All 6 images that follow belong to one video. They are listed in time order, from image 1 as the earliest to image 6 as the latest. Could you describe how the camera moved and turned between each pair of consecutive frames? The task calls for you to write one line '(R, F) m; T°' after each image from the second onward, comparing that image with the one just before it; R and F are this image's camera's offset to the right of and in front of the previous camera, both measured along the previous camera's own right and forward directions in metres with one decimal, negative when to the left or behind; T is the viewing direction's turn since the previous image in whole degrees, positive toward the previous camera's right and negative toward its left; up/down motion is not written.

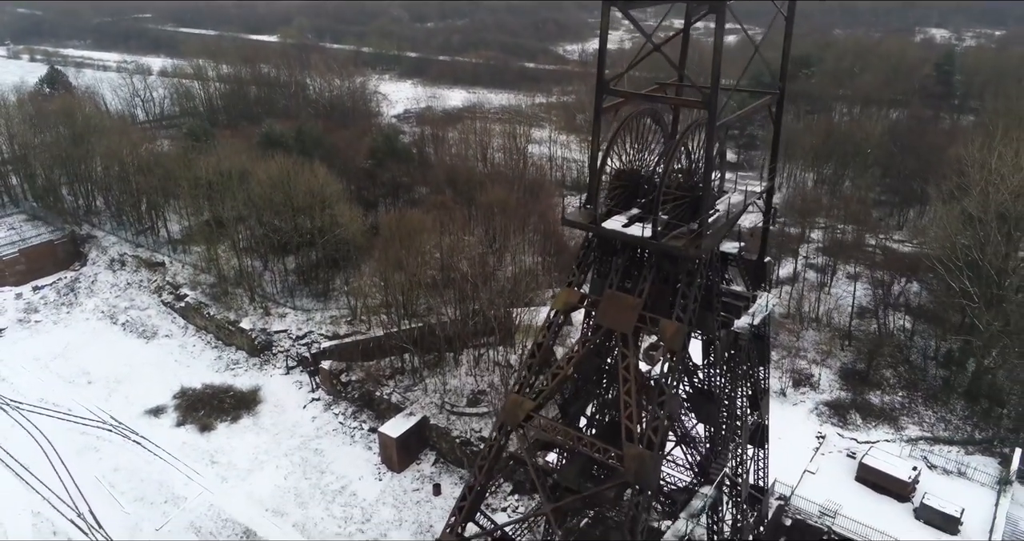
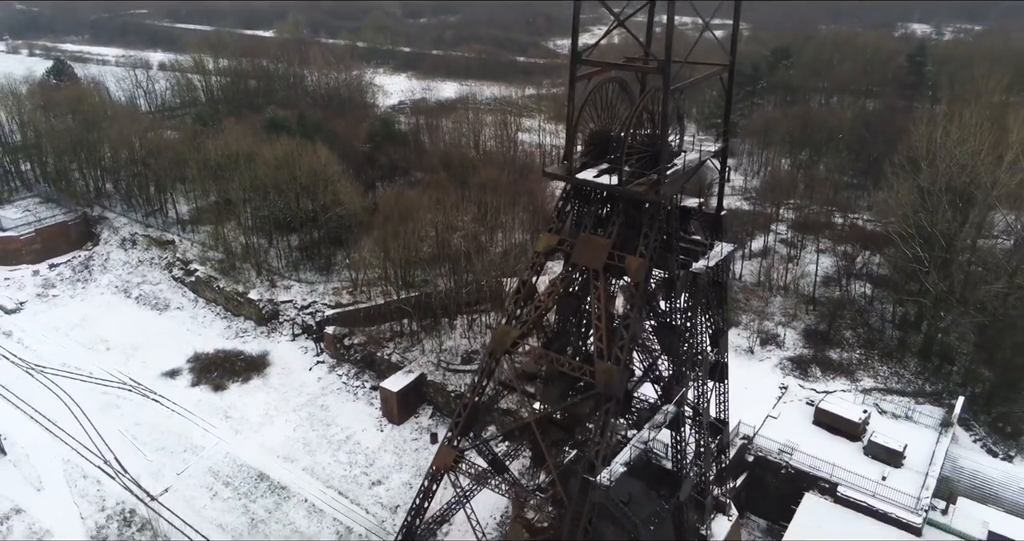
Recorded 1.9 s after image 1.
(+0.1, -1.7) m; +1°
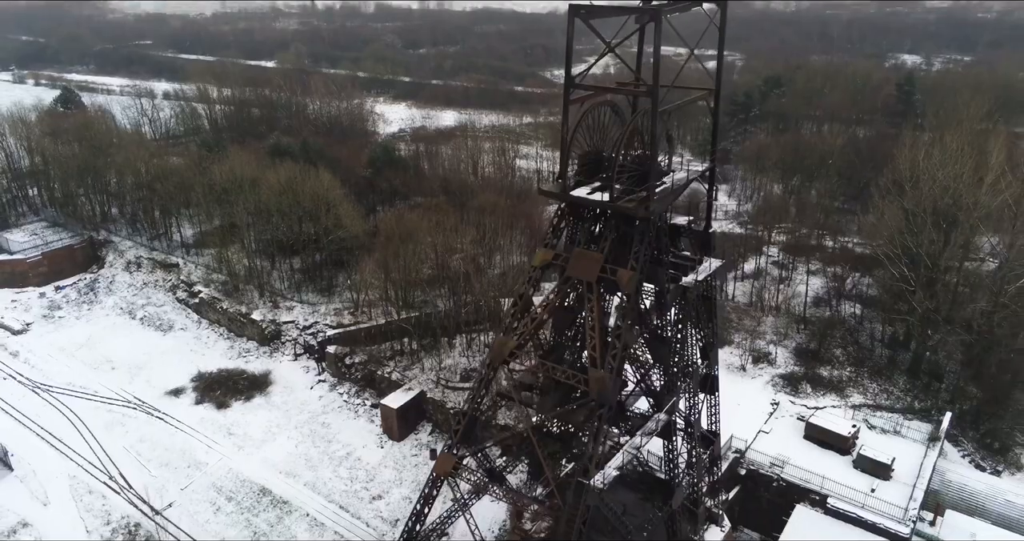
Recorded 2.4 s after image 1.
(0.0, -0.6) m; 0°
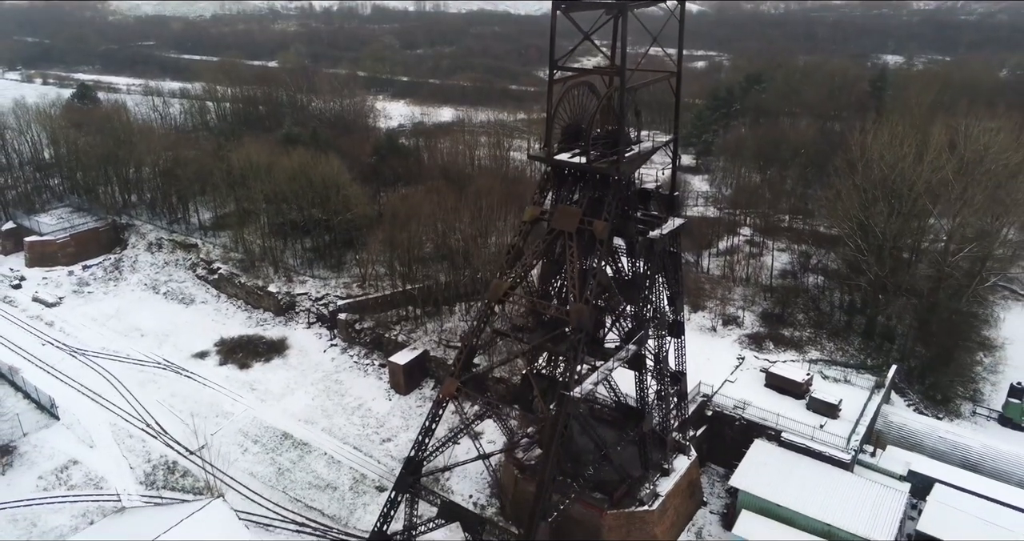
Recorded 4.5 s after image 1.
(0.0, -2.4) m; 0°
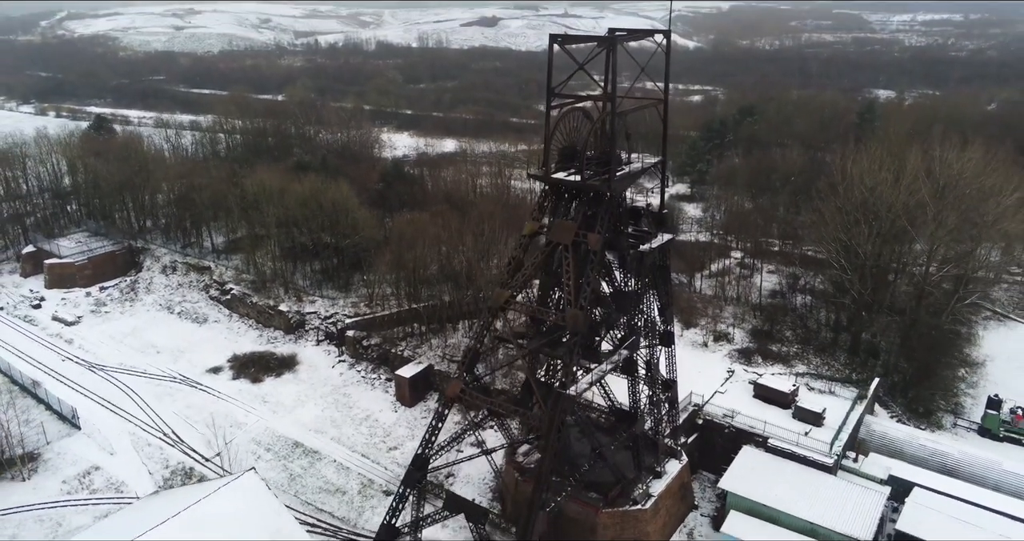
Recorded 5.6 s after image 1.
(0.0, -1.2) m; 0°
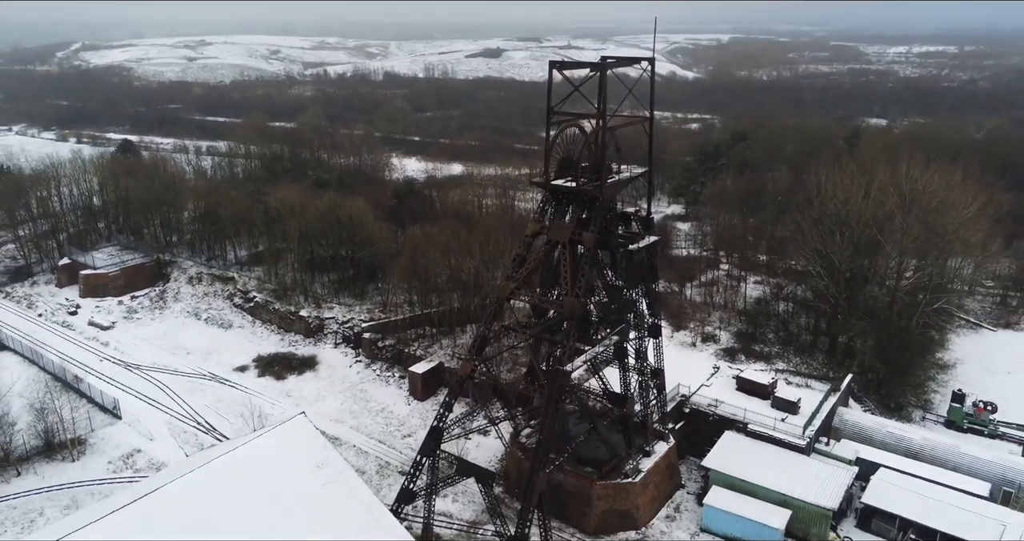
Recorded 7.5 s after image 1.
(0.0, -2.3) m; 0°
